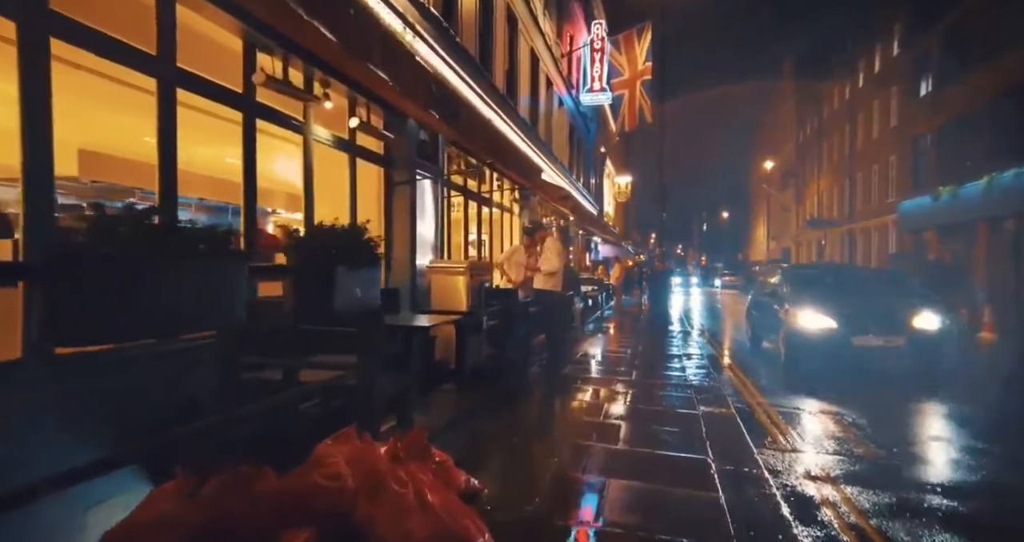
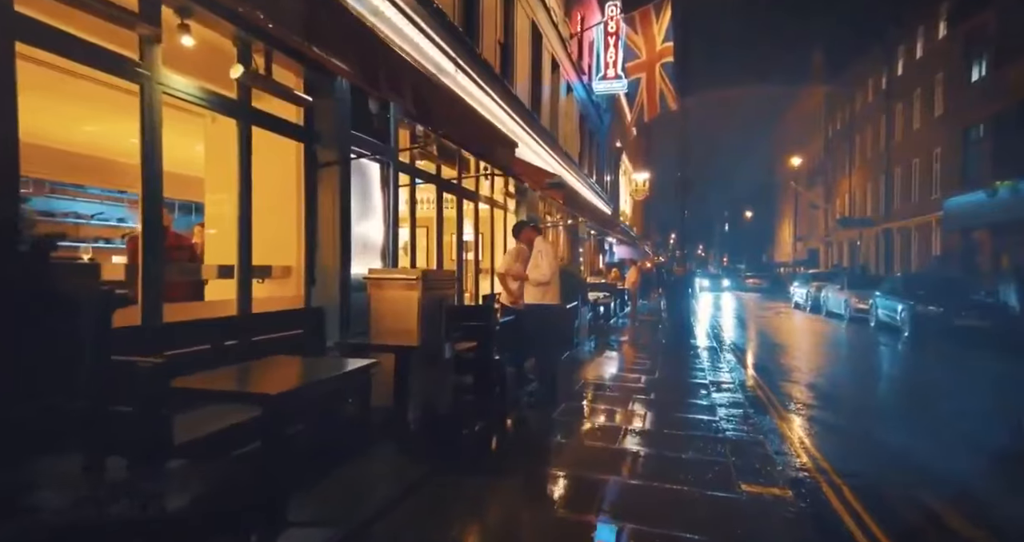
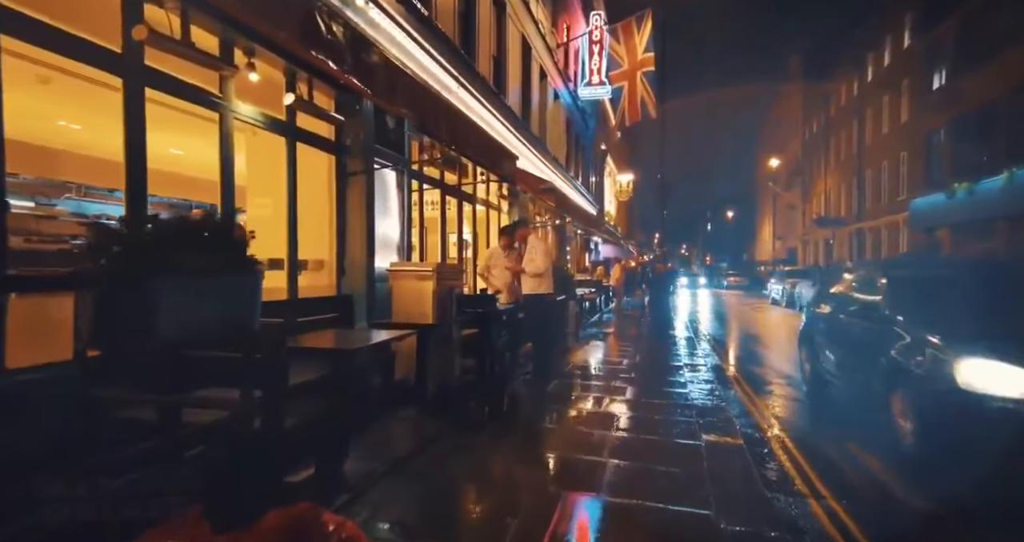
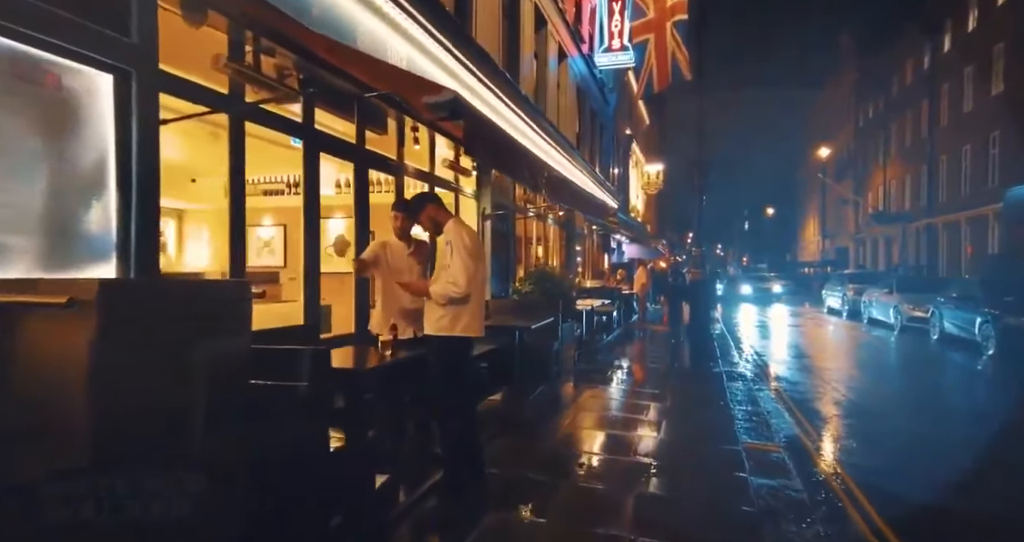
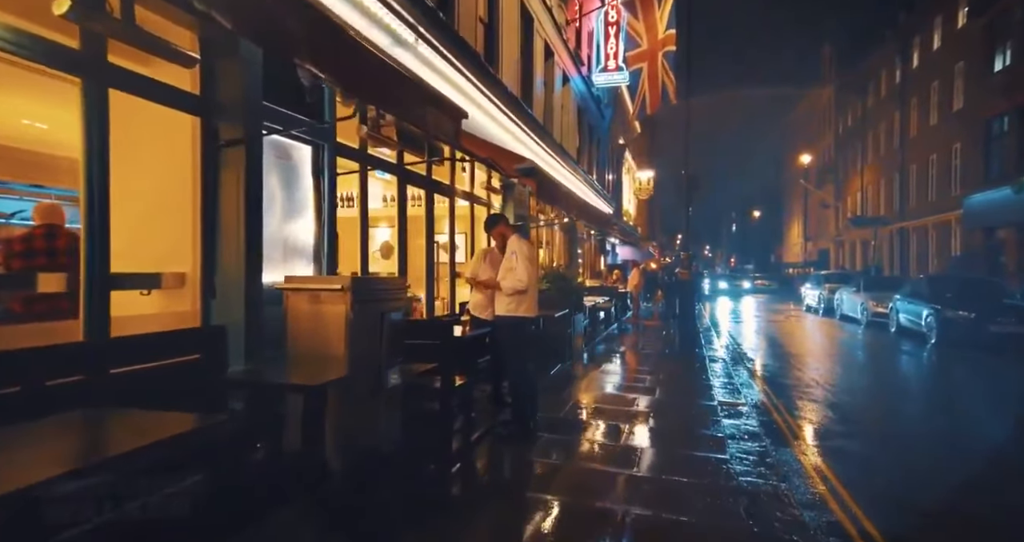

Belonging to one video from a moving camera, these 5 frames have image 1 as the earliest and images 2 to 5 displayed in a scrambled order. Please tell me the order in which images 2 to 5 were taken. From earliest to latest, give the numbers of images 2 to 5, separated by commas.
3, 2, 5, 4
